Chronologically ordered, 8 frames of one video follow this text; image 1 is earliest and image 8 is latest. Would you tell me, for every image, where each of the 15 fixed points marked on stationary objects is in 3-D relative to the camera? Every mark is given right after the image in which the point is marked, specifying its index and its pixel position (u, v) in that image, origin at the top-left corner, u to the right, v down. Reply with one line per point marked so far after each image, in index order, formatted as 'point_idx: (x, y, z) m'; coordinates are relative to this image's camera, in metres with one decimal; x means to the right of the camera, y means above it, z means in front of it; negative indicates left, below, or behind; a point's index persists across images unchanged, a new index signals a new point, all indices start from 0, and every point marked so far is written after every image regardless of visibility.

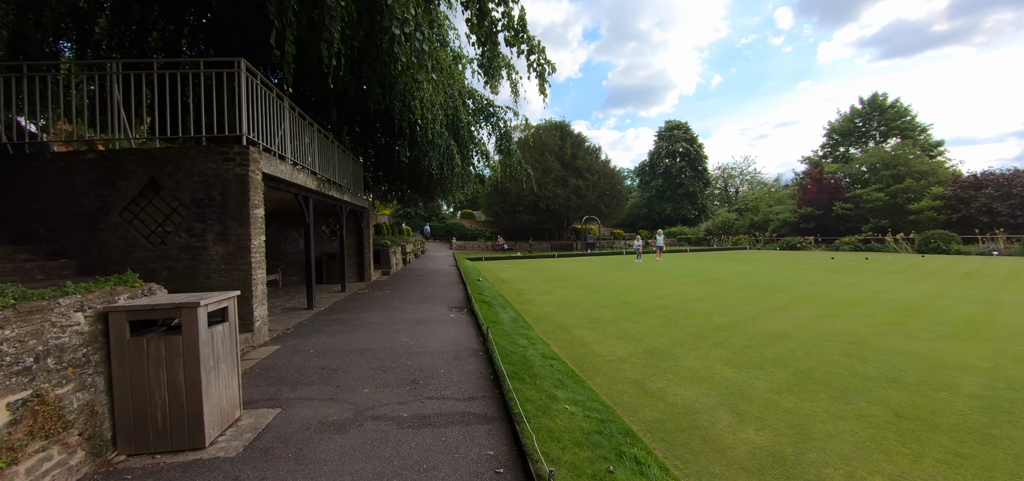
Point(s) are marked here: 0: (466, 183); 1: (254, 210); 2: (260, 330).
0: (-1.7, +2.1, +14.2) m
1: (-3.3, +0.4, +5.1) m
2: (-3.3, -1.2, +5.2) m
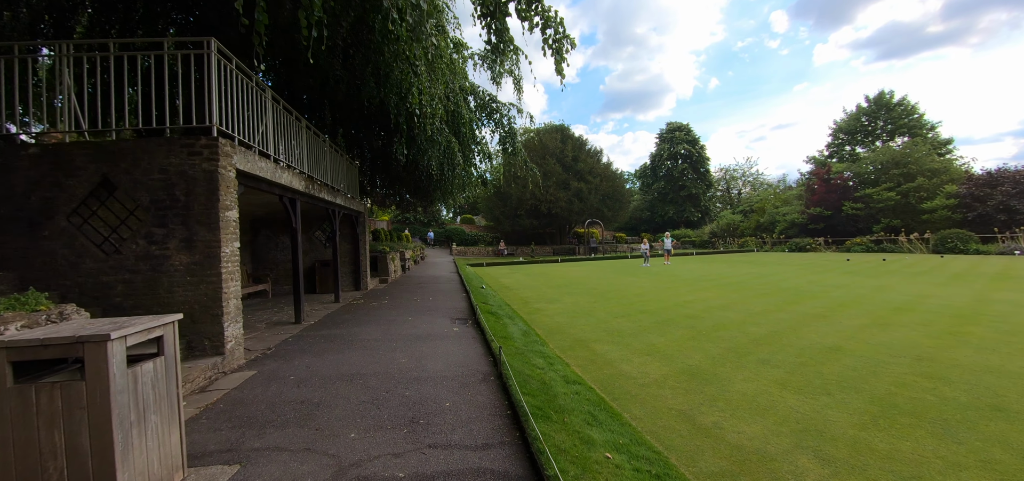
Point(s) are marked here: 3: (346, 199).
0: (-1.5, +2.0, +13.5) m
1: (-3.2, +0.3, +4.4) m
2: (-3.1, -1.3, +4.4) m
3: (-4.2, +1.0, +10.1) m
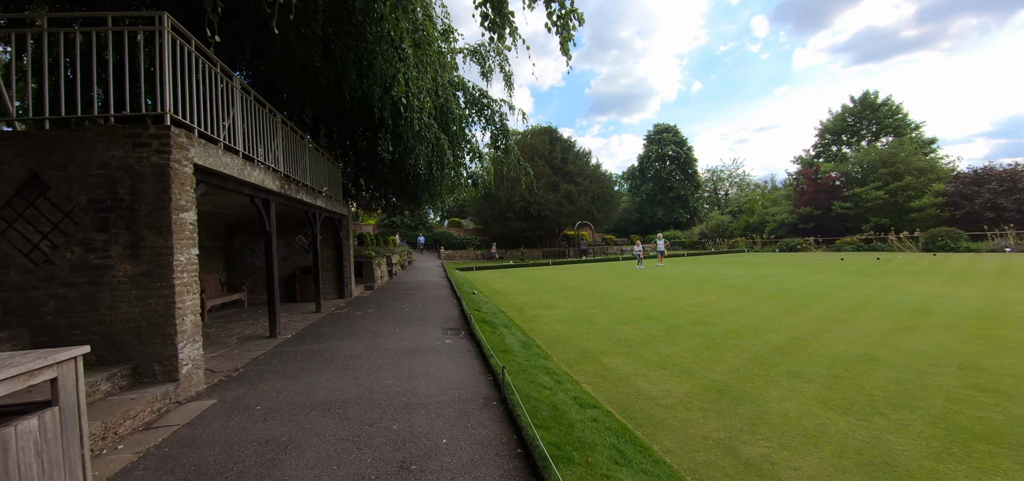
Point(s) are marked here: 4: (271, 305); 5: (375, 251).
0: (-1.8, +1.9, +12.9) m
1: (-3.2, +0.3, +3.8) m
2: (-3.1, -1.3, +3.8) m
3: (-4.4, +0.9, +9.5) m
4: (-3.7, -1.0, +6.1) m
5: (-5.2, -0.4, +15.2) m
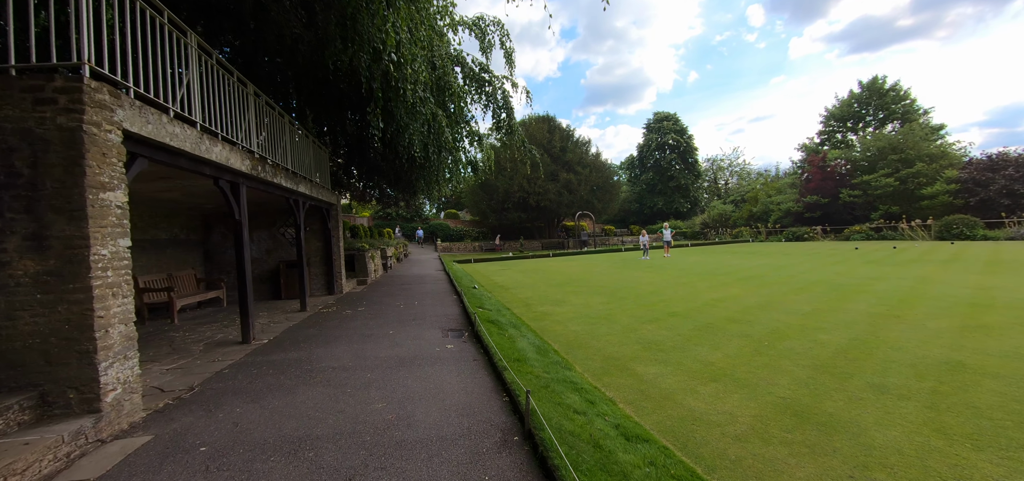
0: (-1.7, +2.1, +12.0) m
1: (-3.0, +0.3, +2.9) m
2: (-2.9, -1.2, +3.0) m
3: (-4.3, +1.1, +8.6) m
4: (-3.6, -0.9, +5.2) m
5: (-5.2, -0.1, +14.3) m
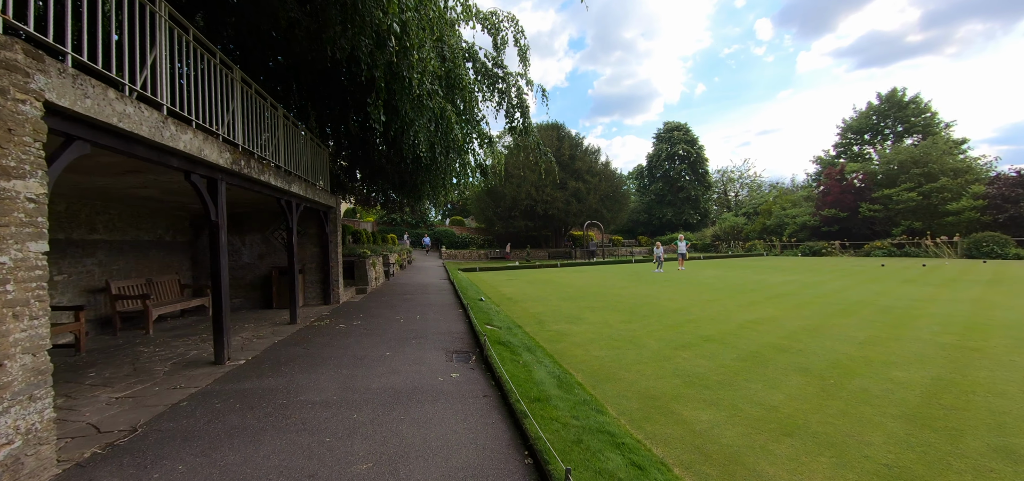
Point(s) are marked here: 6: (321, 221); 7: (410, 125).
0: (-1.4, +1.9, +11.4) m
1: (-2.8, +0.3, +2.2) m
2: (-2.8, -1.2, +2.2) m
3: (-4.0, +1.0, +7.9) m
4: (-3.4, -0.9, +4.5) m
5: (-4.9, -0.3, +13.6) m
6: (-4.2, +0.4, +8.7) m
7: (-1.7, +2.0, +6.8) m
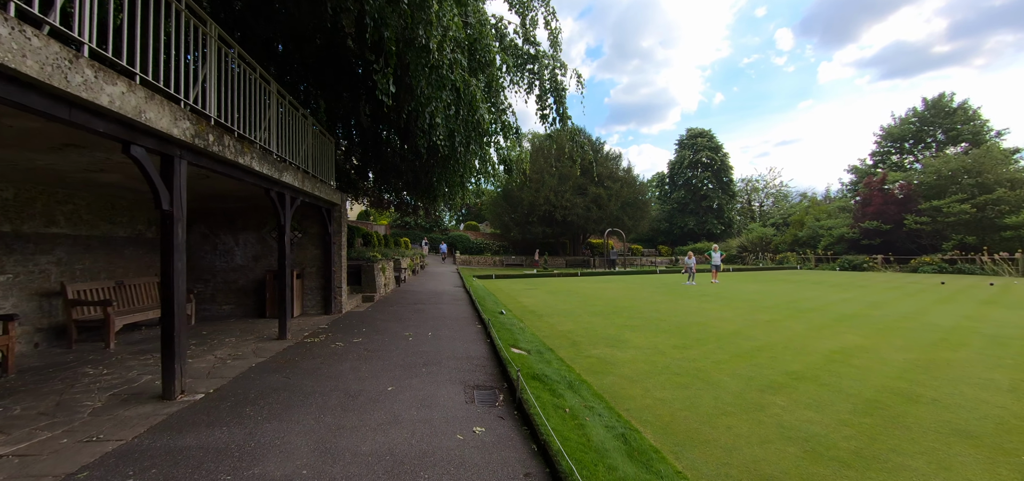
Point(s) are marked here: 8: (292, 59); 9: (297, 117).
0: (-0.8, +1.8, +10.3) m
1: (-2.5, +0.4, +1.1) m
2: (-2.5, -1.2, +1.1) m
3: (-3.5, +1.0, +6.9) m
4: (-3.0, -0.9, +3.5) m
5: (-4.2, -0.4, +12.6) m
6: (-3.7, +0.4, +7.7) m
7: (-1.2, +2.0, +5.8) m
8: (-4.8, +3.9, +8.6) m
9: (-3.6, +2.1, +6.6) m
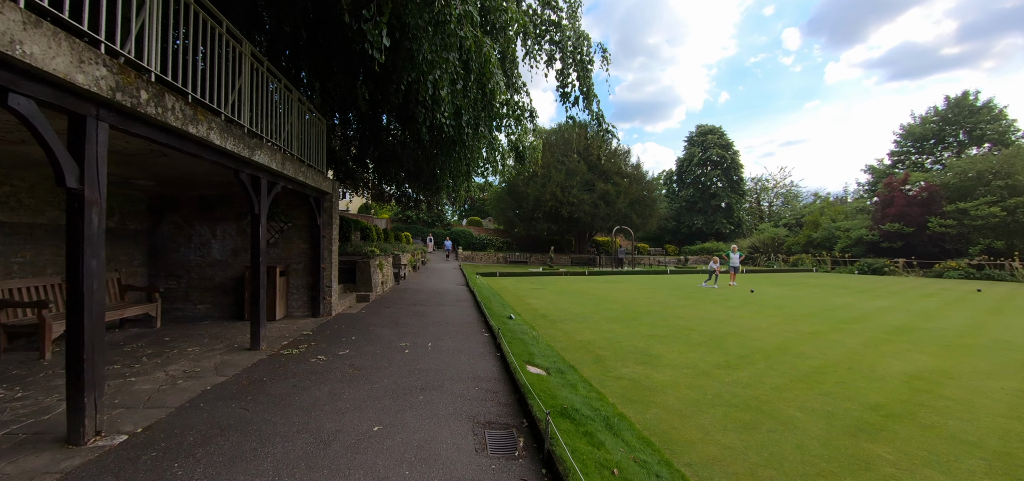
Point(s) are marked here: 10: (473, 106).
0: (-0.5, +1.9, +9.3) m
1: (-2.3, +0.4, +0.2) m
2: (-2.3, -1.1, +0.2) m
3: (-3.2, +1.1, +6.0) m
4: (-2.8, -0.8, +2.6) m
5: (-3.9, -0.2, +11.7) m
6: (-3.4, +0.5, +6.8) m
7: (-1.0, +2.0, +4.8) m
8: (-4.5, +4.1, +7.6) m
9: (-3.4, +2.2, +5.7) m
10: (-0.6, +2.2, +6.2) m
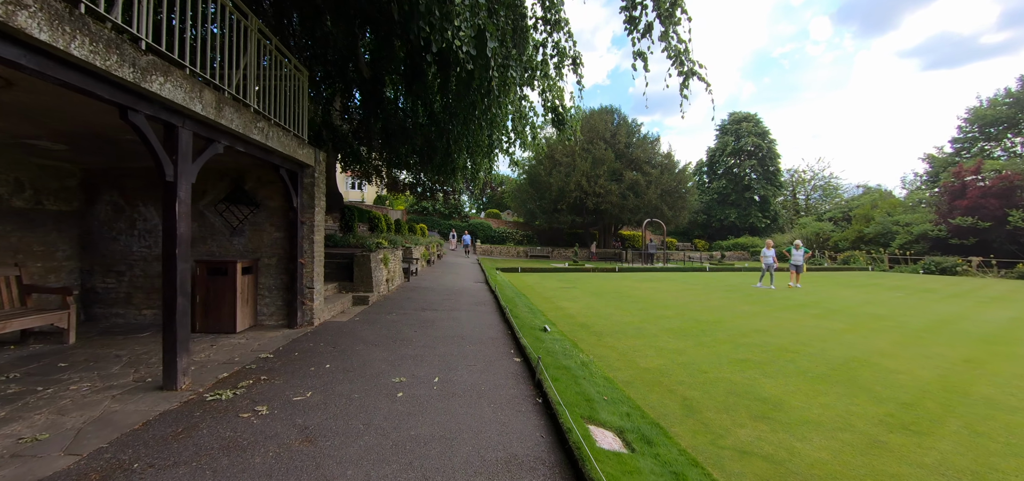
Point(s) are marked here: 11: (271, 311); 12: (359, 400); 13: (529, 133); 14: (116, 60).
0: (+0.1, +2.1, +7.5) m
1: (-2.1, +0.5, -1.5) m
2: (-2.1, -1.1, -1.4) m
3: (-2.8, +1.2, +4.3) m
4: (-2.5, -0.7, +0.9) m
5: (-3.3, 0.0, +10.1) m
6: (-2.9, +0.7, +5.1) m
7: (-0.6, +2.1, +3.1) m
8: (-3.9, +4.3, +6.0) m
9: (-2.9, +2.3, +4.1) m
10: (-0.1, +2.3, +4.5) m
11: (-3.3, -0.9, +5.4) m
12: (-1.2, -1.2, +3.0) m
13: (+0.3, +2.2, +8.3) m
14: (-2.6, +1.2, +2.6) m
